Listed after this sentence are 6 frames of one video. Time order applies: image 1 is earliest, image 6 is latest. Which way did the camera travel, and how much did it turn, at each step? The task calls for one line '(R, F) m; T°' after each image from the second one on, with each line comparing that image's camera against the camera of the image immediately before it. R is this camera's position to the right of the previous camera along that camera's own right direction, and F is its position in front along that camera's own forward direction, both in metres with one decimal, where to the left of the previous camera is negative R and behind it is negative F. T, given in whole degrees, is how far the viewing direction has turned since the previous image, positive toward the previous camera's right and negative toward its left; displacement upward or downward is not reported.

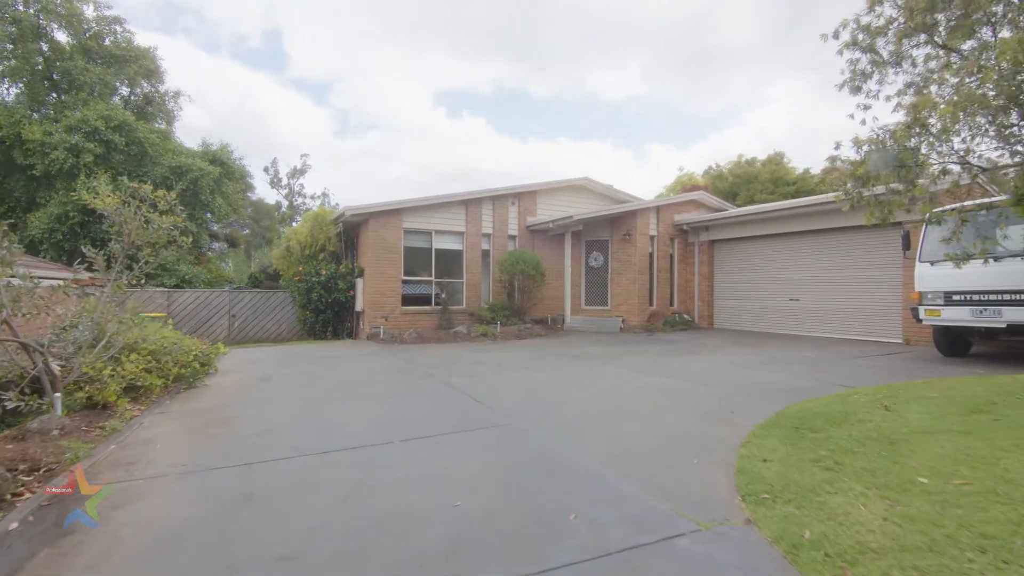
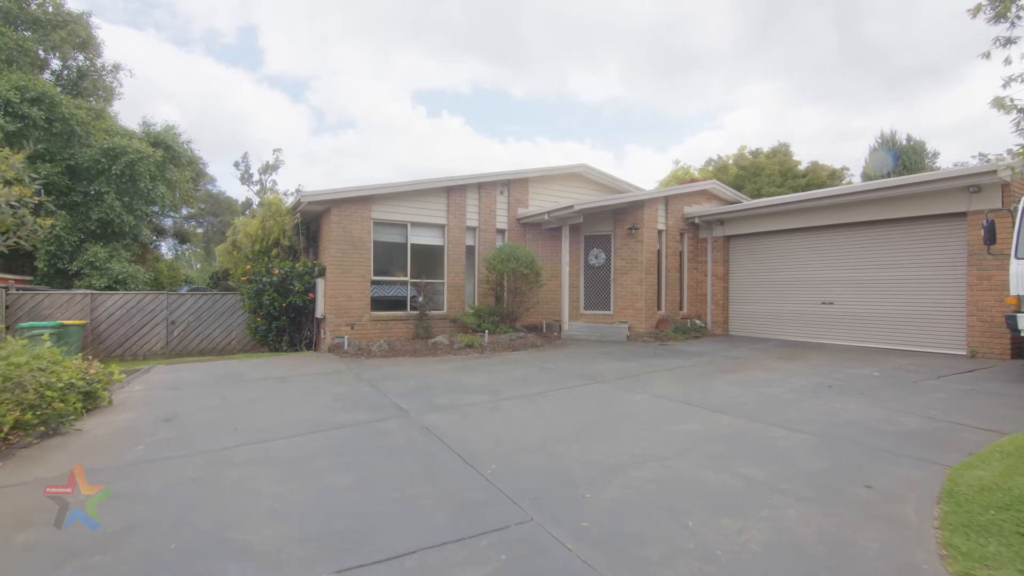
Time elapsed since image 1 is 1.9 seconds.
(-0.2, +1.9) m; +2°
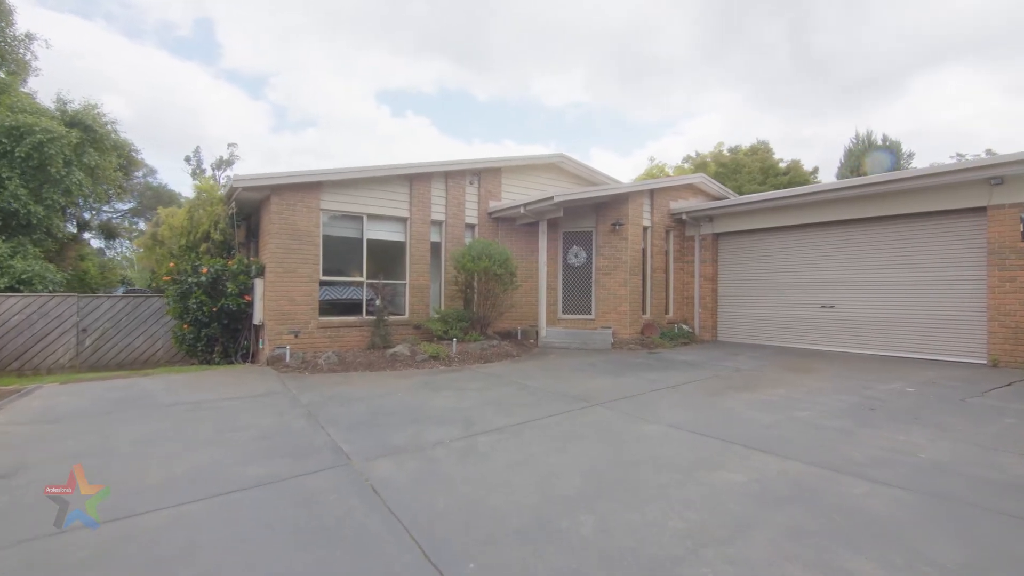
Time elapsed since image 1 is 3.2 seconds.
(-0.1, +1.3) m; +4°
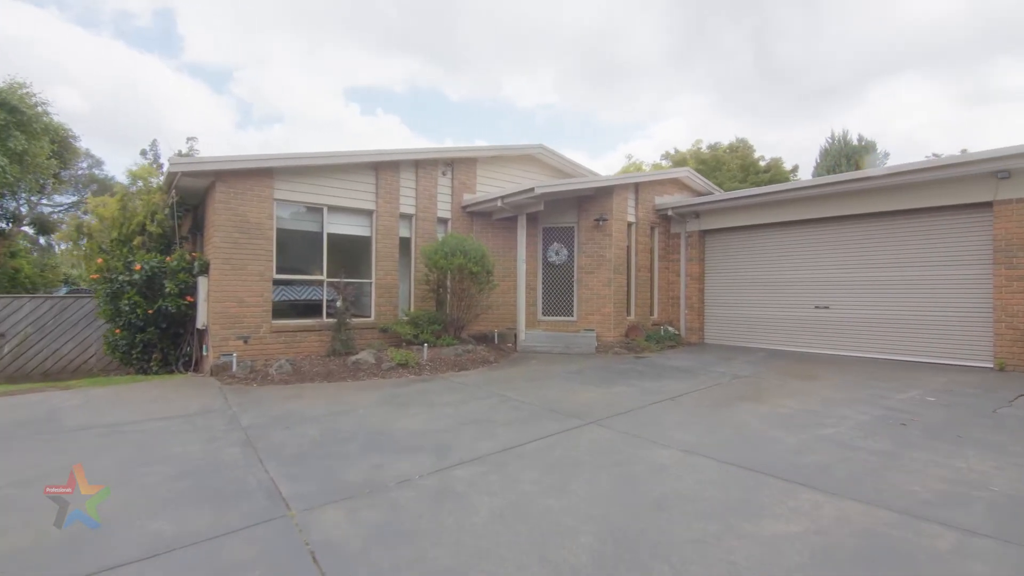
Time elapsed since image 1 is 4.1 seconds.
(-0.1, +0.8) m; +3°
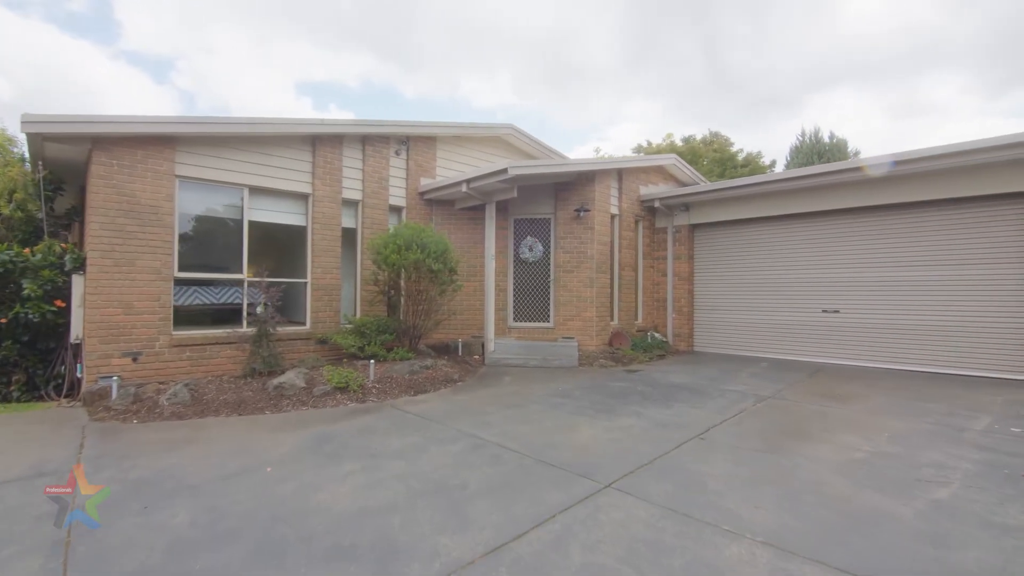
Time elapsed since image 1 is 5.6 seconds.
(-0.1, +1.5) m; +5°
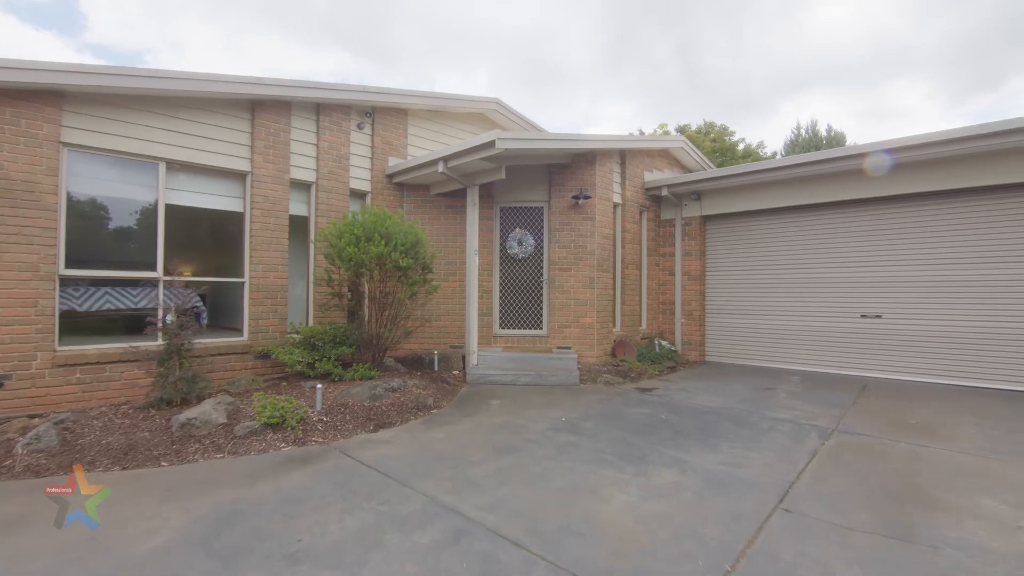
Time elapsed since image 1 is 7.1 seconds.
(-0.1, +1.4) m; +2°
